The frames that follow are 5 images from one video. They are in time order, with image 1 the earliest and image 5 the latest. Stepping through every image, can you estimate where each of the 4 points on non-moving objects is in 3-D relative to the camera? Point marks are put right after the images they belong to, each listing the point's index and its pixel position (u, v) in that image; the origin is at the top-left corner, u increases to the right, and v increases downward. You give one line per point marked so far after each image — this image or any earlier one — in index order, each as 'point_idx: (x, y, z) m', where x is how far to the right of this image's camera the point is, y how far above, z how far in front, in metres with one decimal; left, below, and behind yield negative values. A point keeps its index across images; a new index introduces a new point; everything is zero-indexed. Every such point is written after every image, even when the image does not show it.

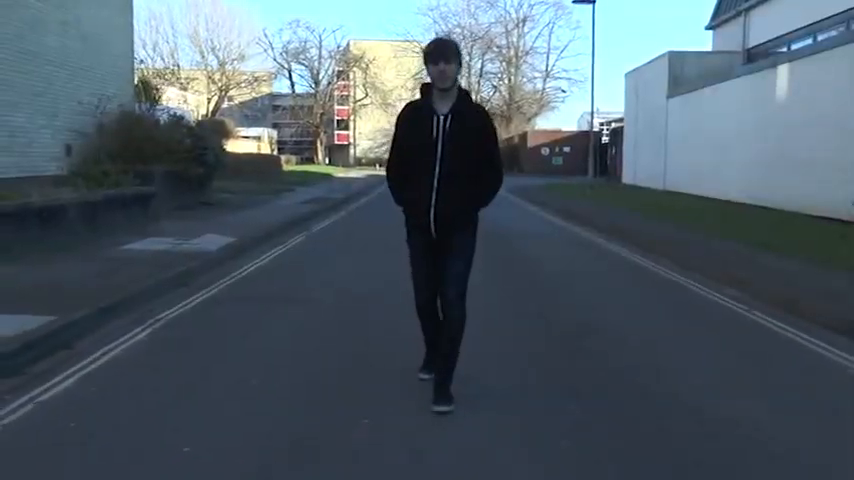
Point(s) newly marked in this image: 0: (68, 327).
0: (-2.9, -0.7, +8.2) m
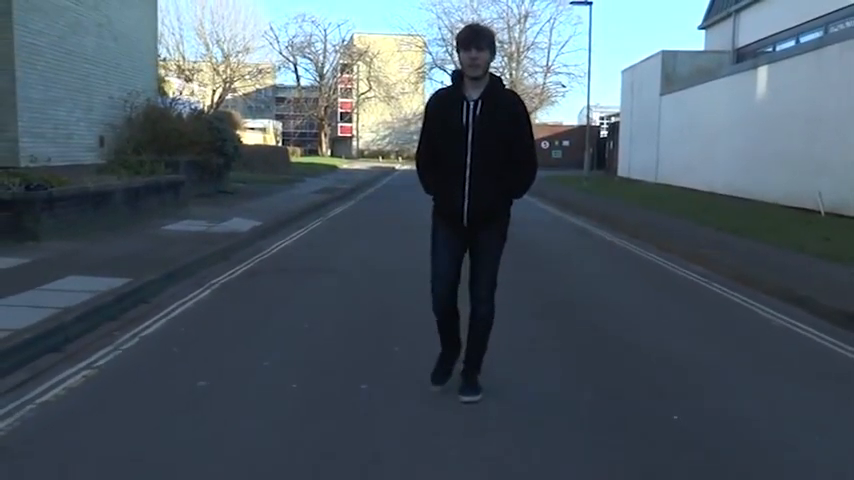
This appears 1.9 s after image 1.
0: (-2.8, -0.5, +10.0) m
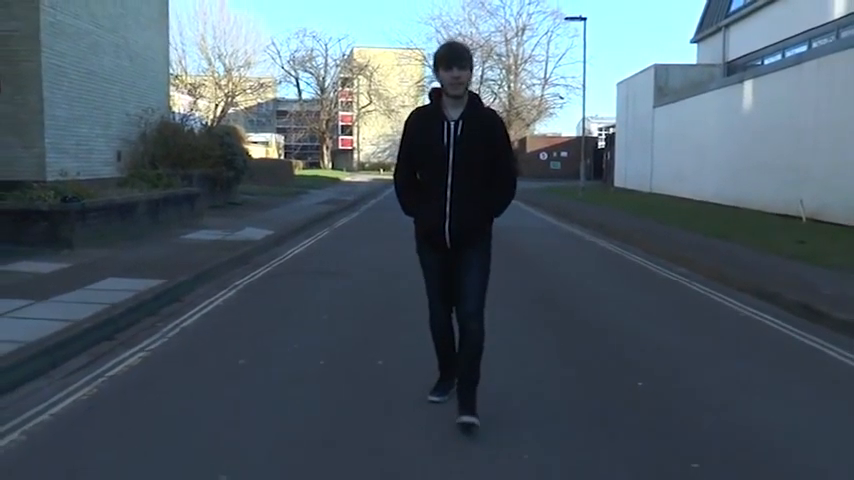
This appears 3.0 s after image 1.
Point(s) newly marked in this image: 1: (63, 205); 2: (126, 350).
0: (-2.7, -0.5, +11.1) m
1: (-5.1, +0.5, +14.4) m
2: (-2.3, -0.9, +8.0) m
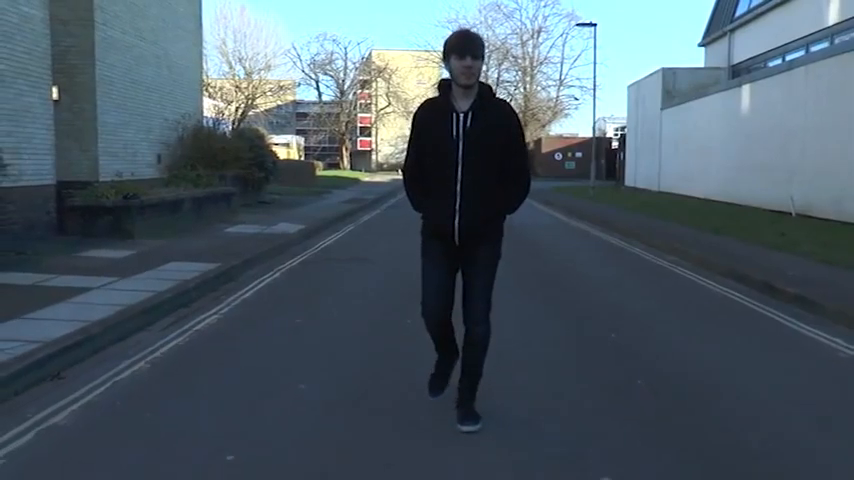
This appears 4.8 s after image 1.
0: (-2.5, -0.4, +13.0) m
1: (-4.8, +0.6, +16.3) m
2: (-2.2, -0.7, +9.9) m
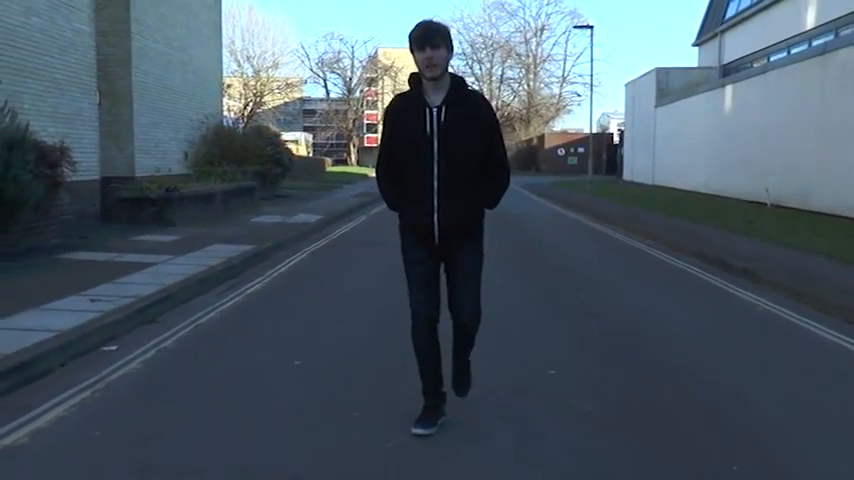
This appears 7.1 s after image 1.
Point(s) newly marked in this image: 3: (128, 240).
0: (-2.4, -0.2, +15.2) m
1: (-4.7, +0.8, +18.5) m
2: (-2.1, -0.5, +12.1) m
3: (-4.6, 0.0, +15.7) m
